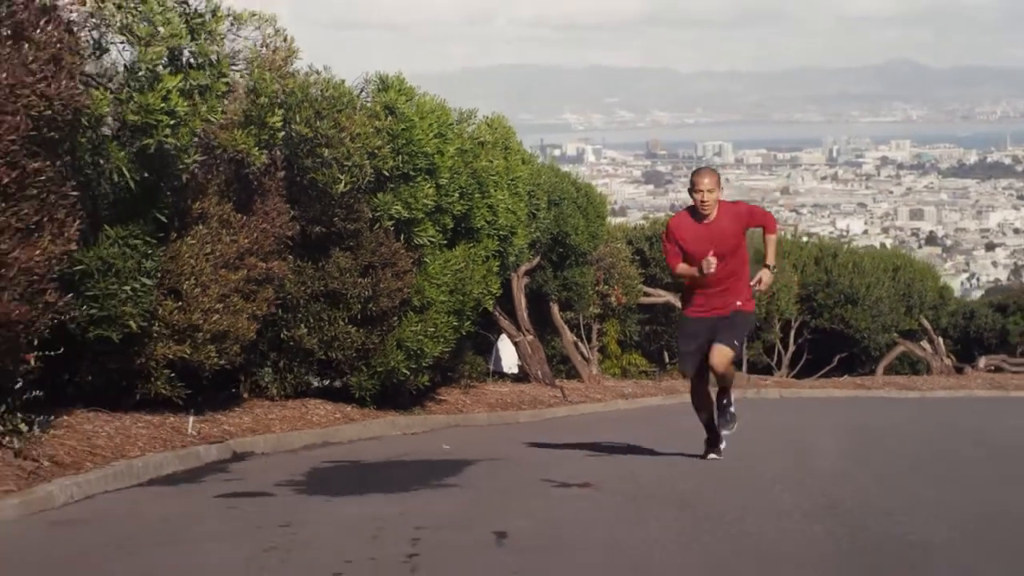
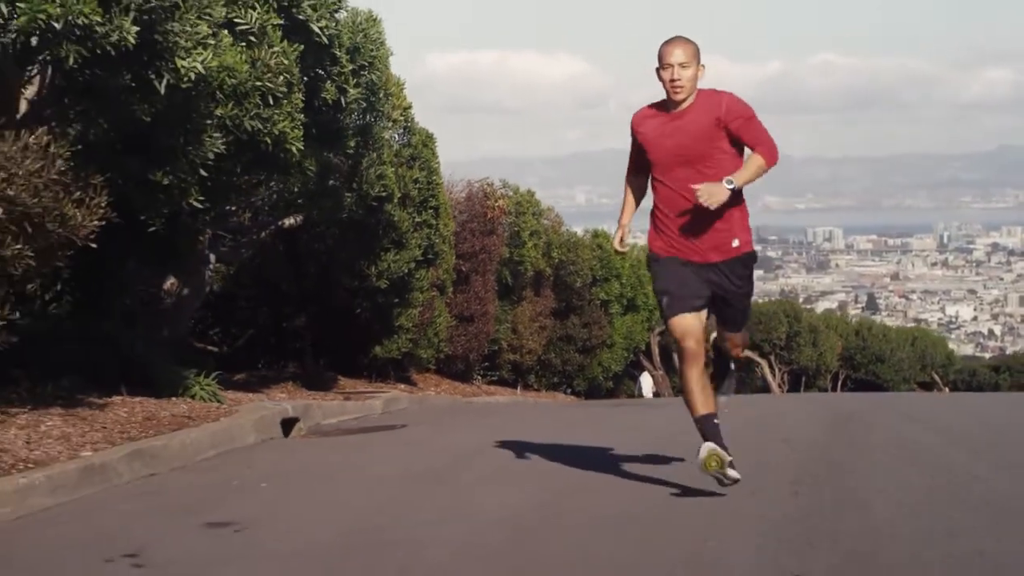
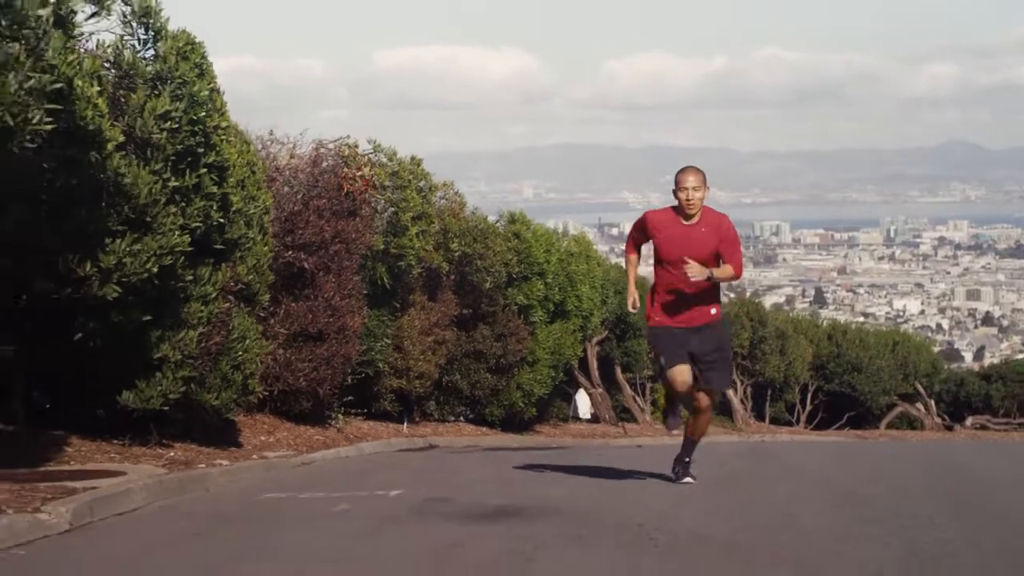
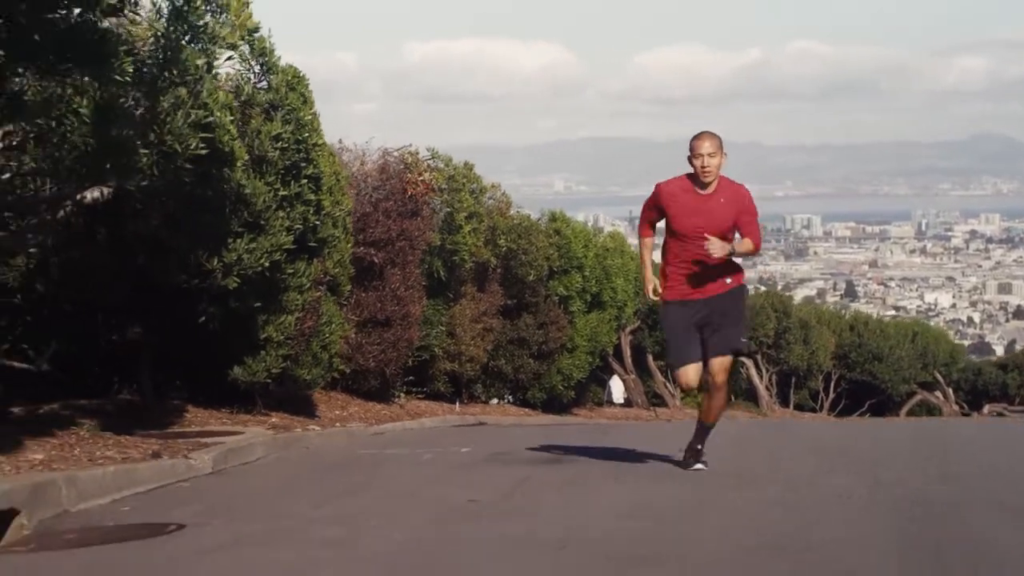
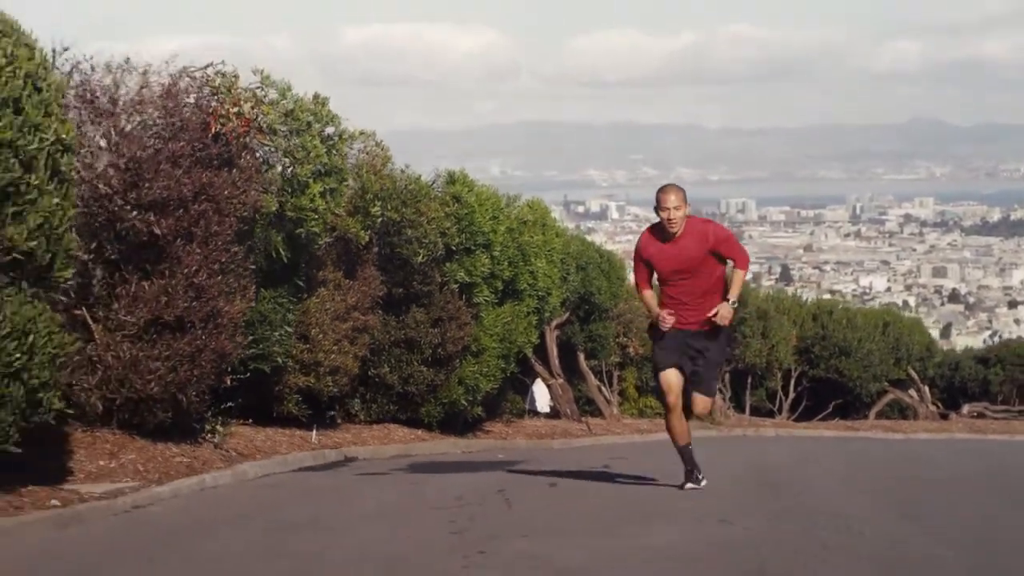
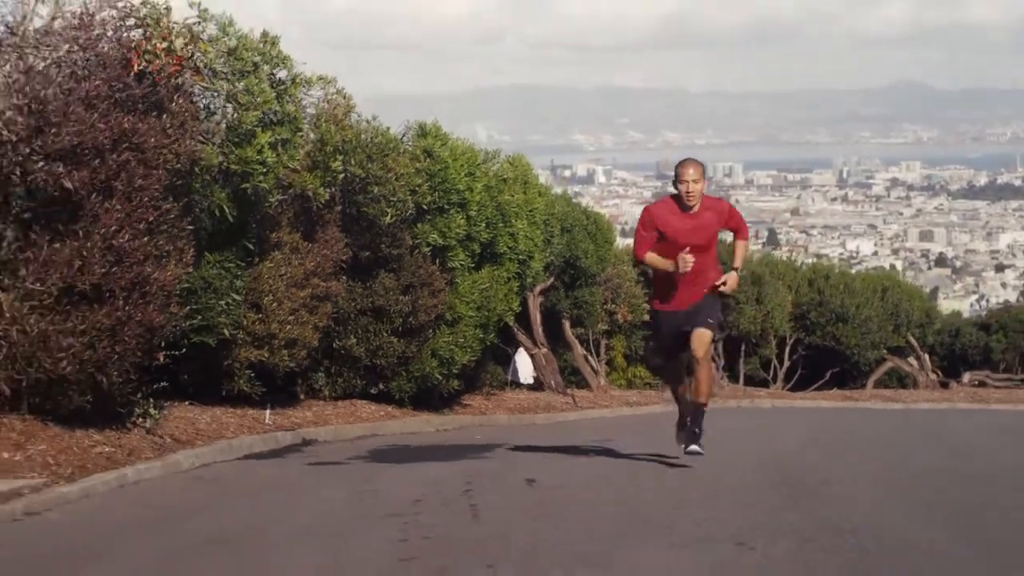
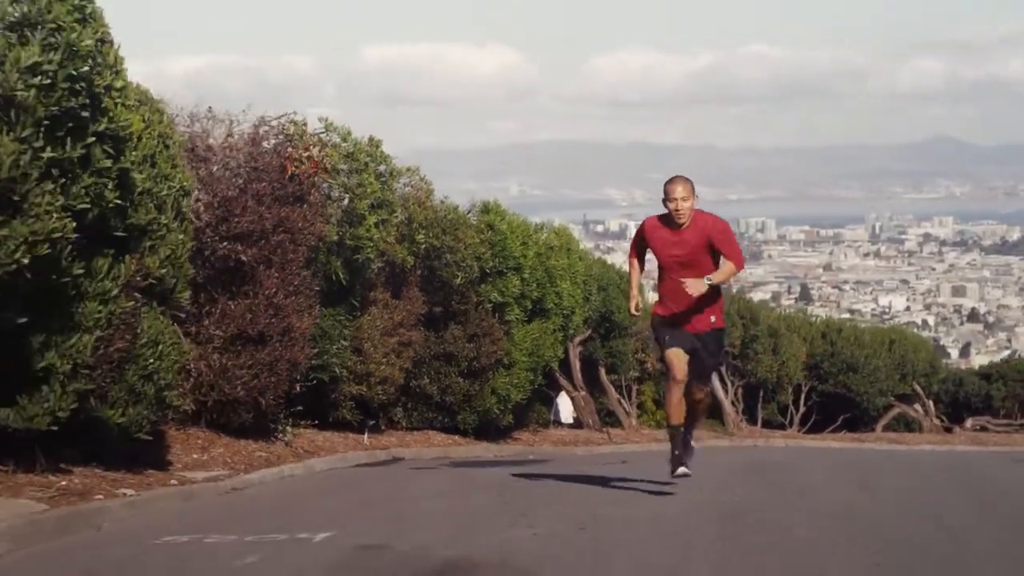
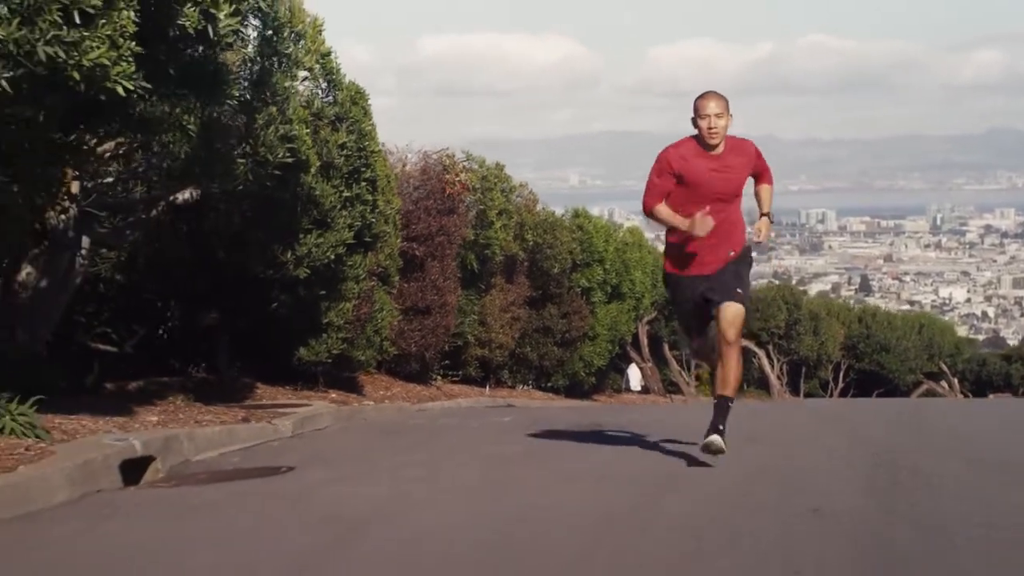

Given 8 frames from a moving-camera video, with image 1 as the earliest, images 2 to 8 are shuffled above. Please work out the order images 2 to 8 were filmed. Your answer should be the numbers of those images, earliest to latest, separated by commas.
6, 5, 7, 3, 4, 8, 2
